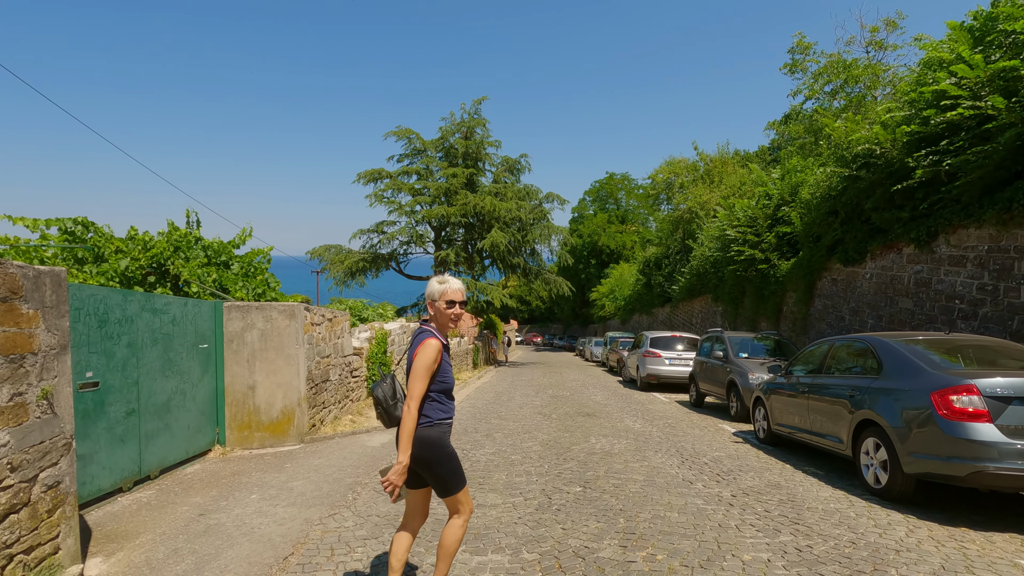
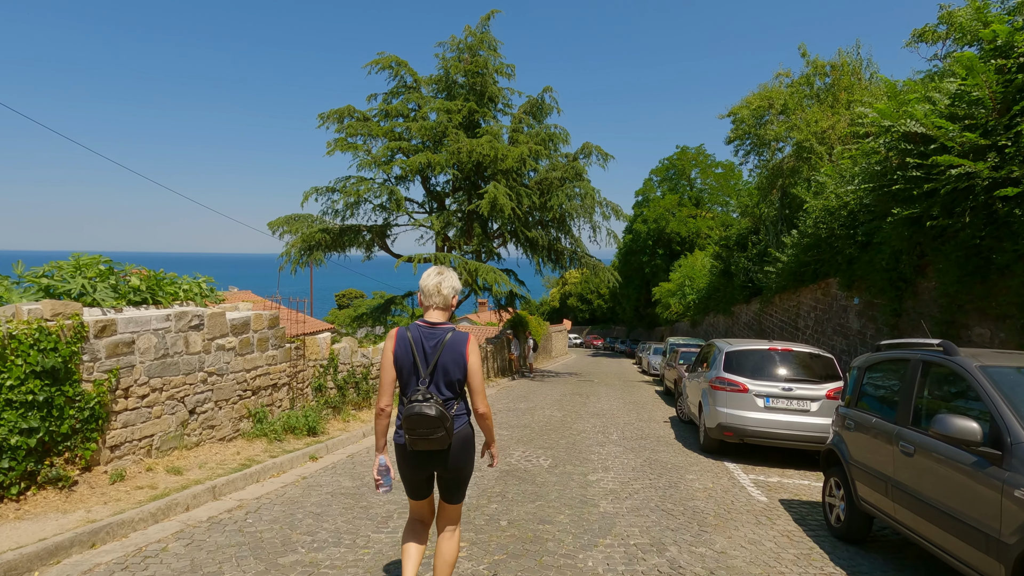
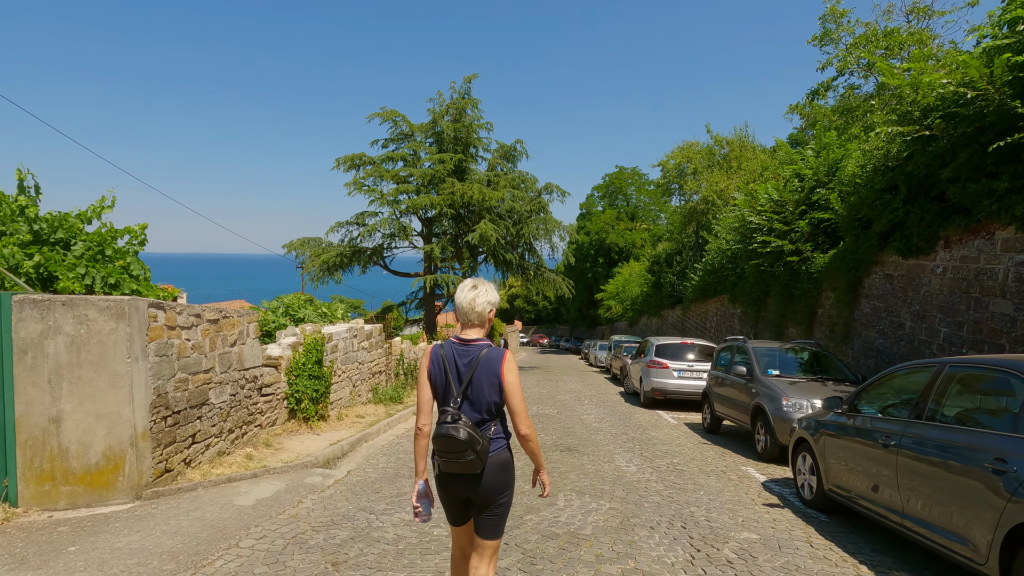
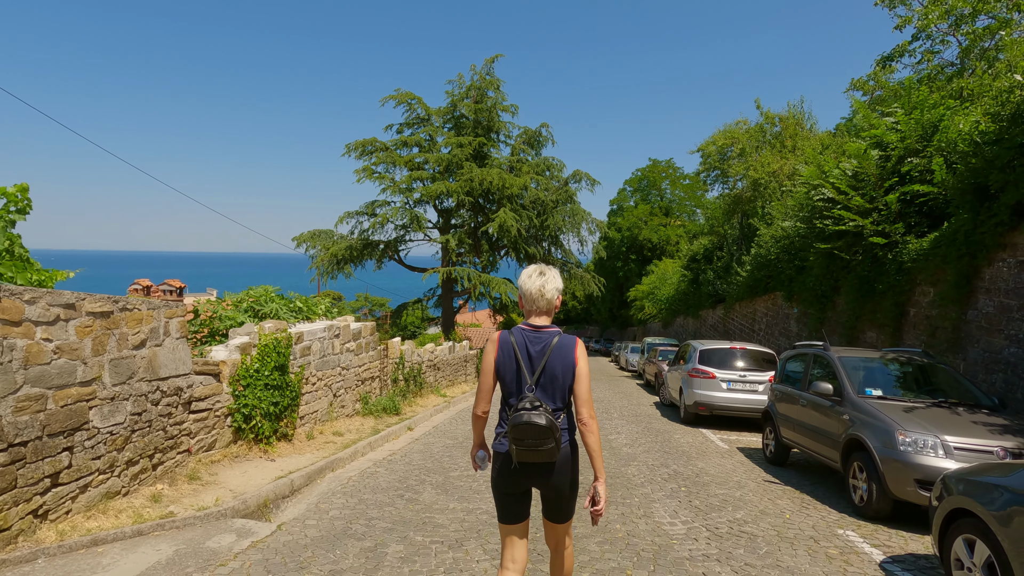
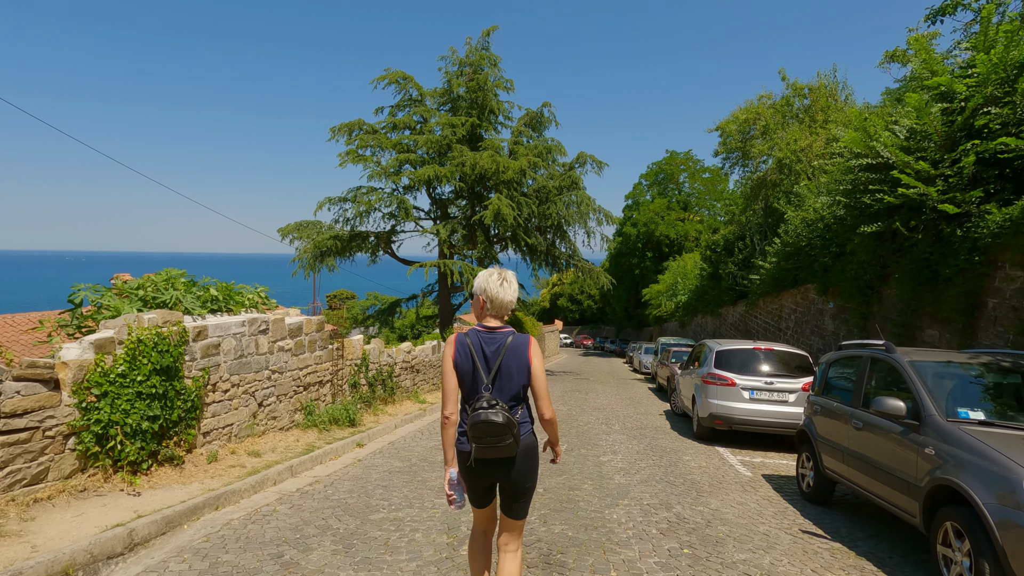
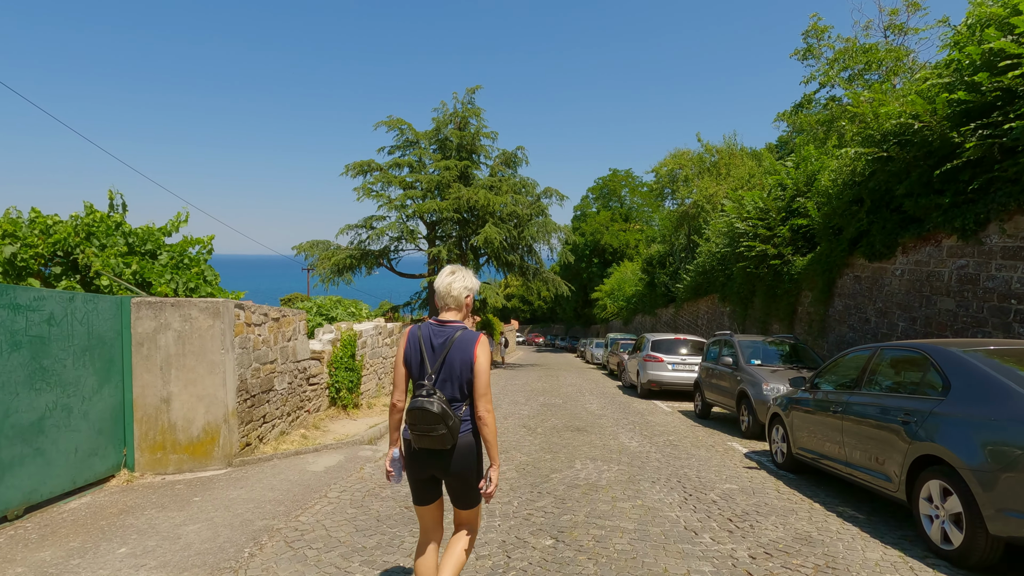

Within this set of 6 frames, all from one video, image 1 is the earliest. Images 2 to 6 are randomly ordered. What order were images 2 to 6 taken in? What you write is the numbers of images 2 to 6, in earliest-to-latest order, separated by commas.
6, 3, 4, 5, 2
